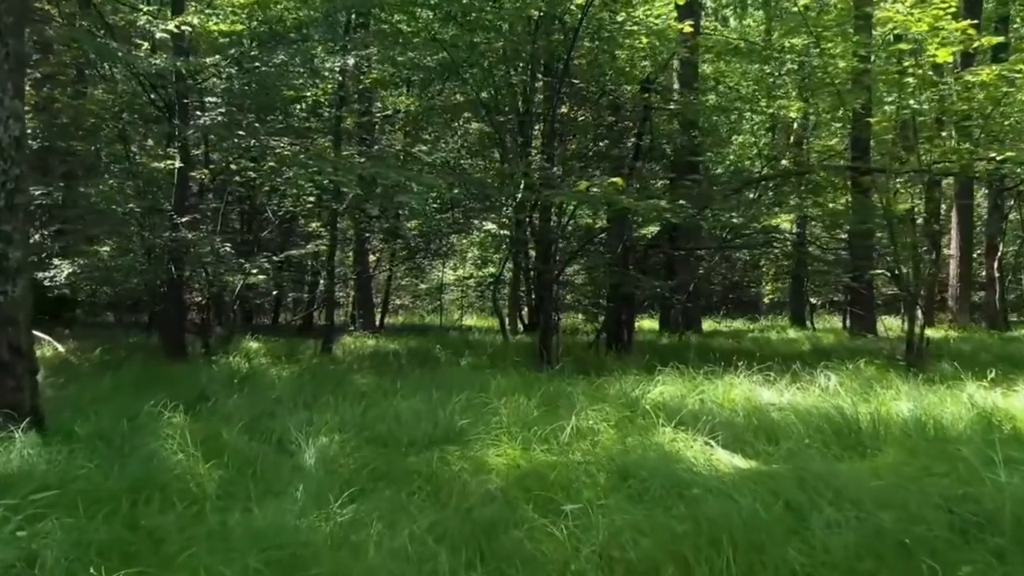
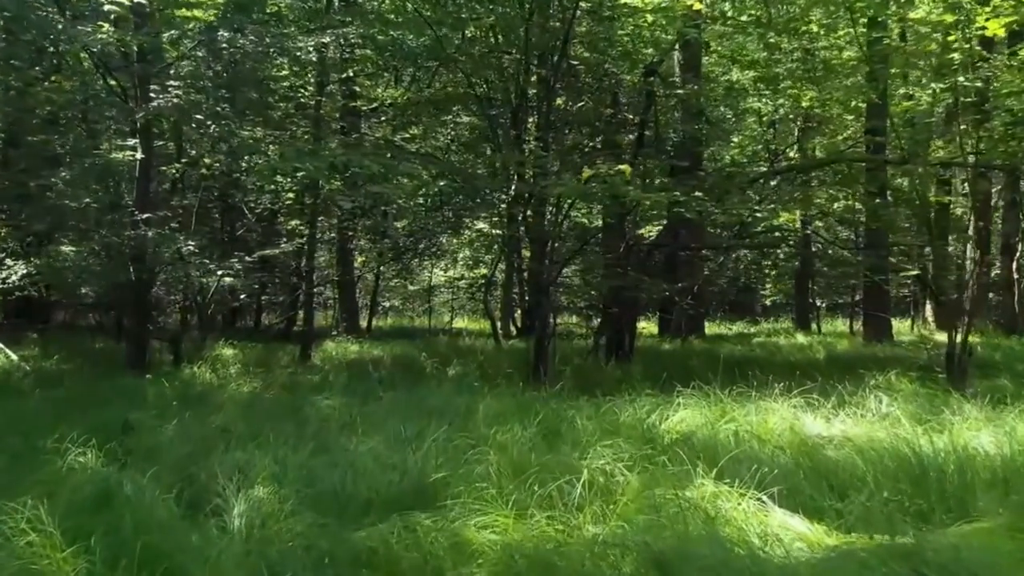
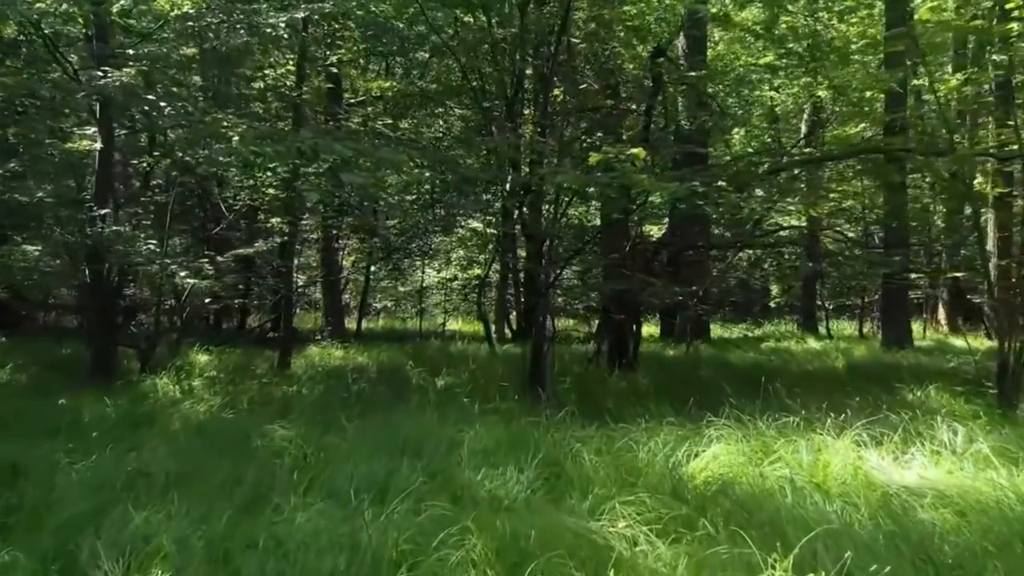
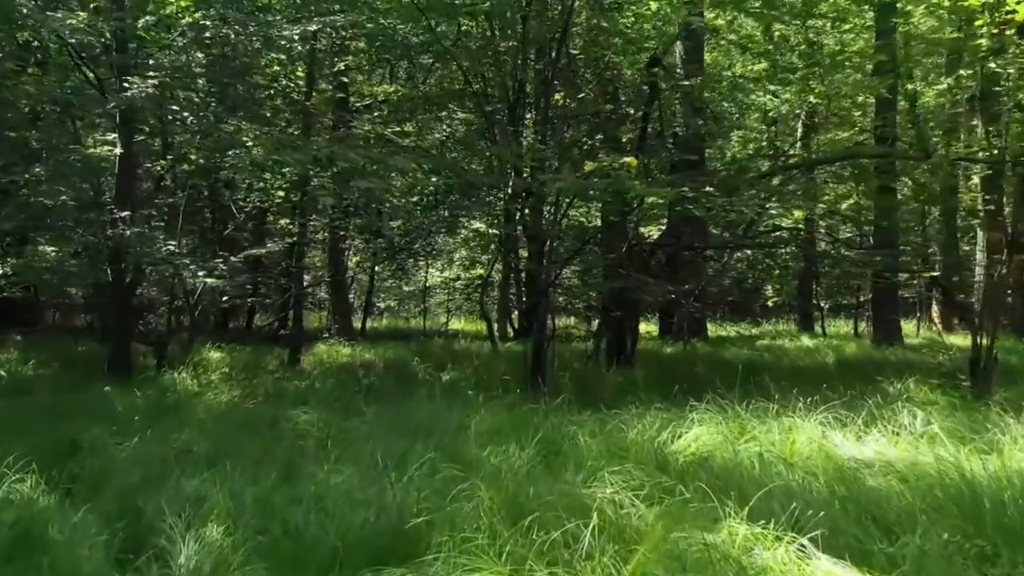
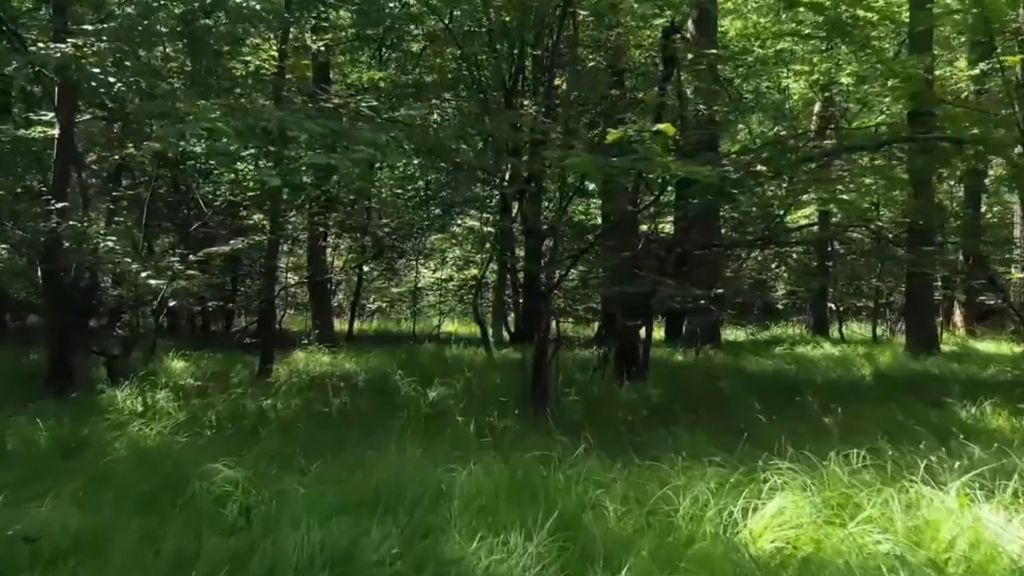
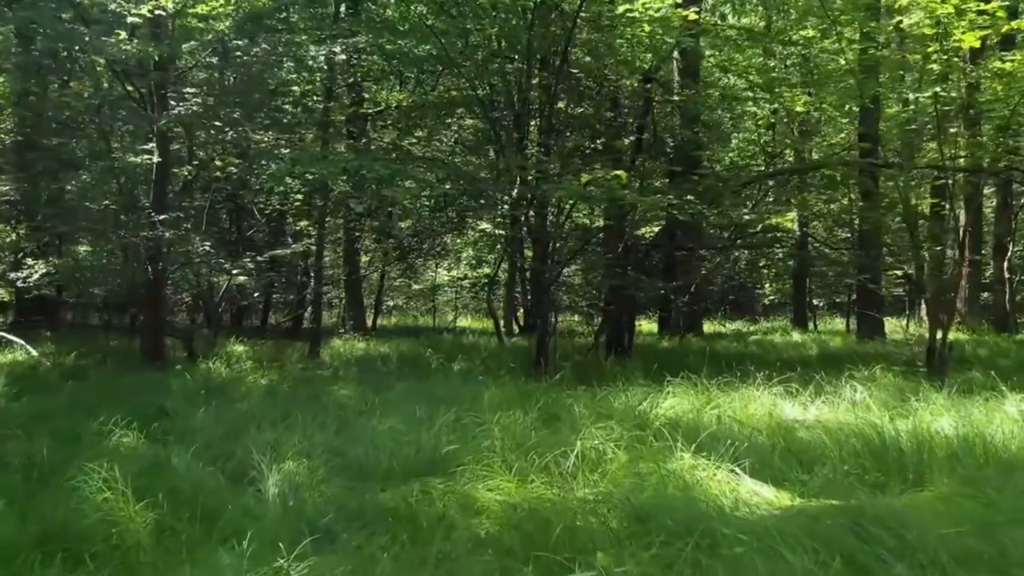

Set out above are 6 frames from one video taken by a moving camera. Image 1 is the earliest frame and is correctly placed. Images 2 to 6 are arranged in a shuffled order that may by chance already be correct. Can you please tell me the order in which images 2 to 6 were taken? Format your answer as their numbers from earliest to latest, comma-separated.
6, 2, 4, 3, 5
